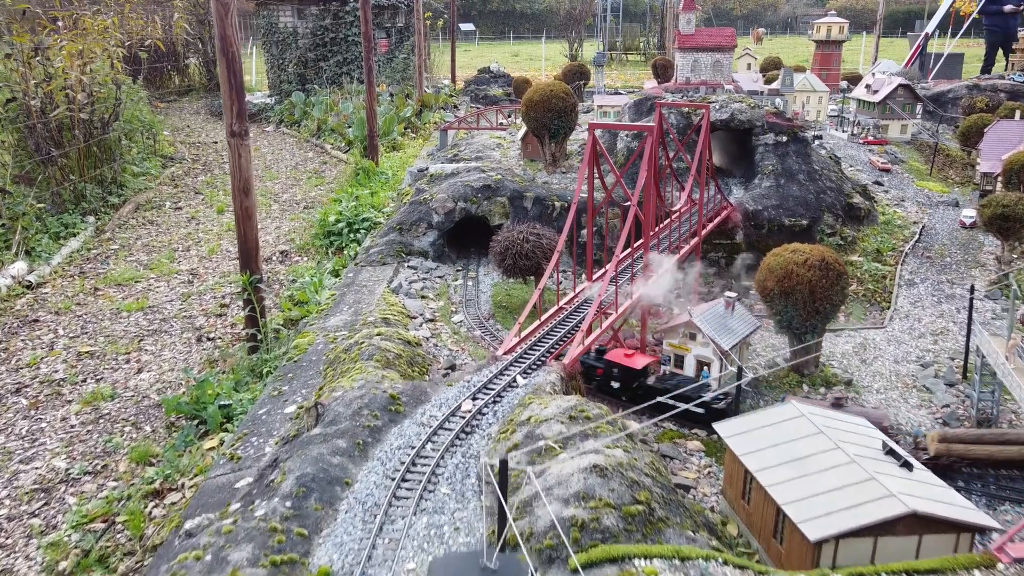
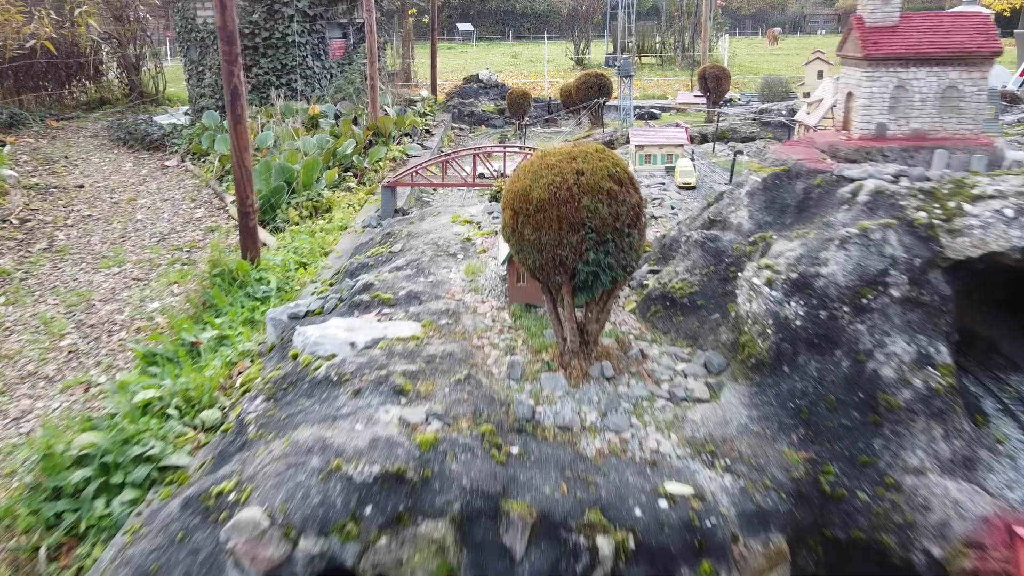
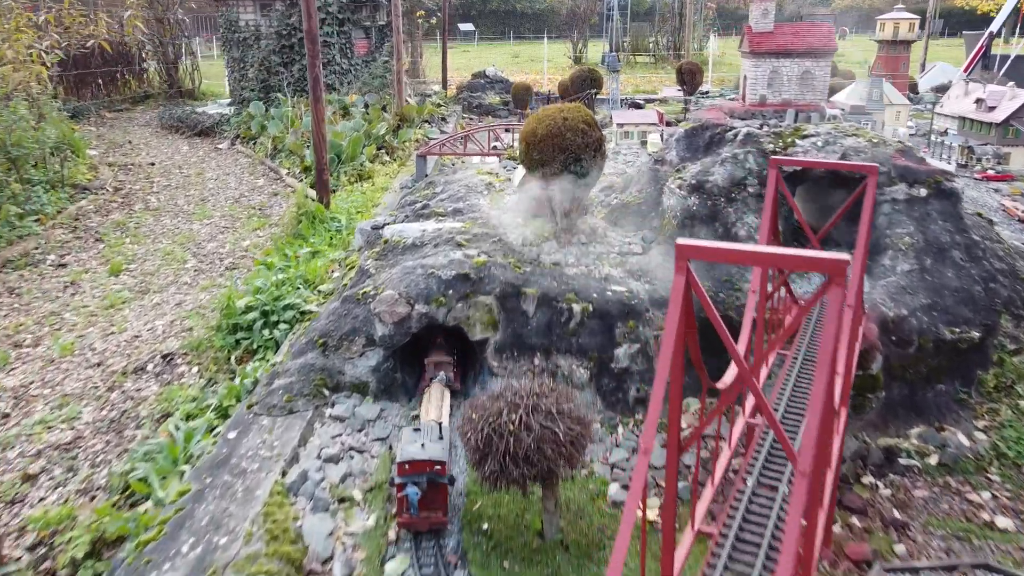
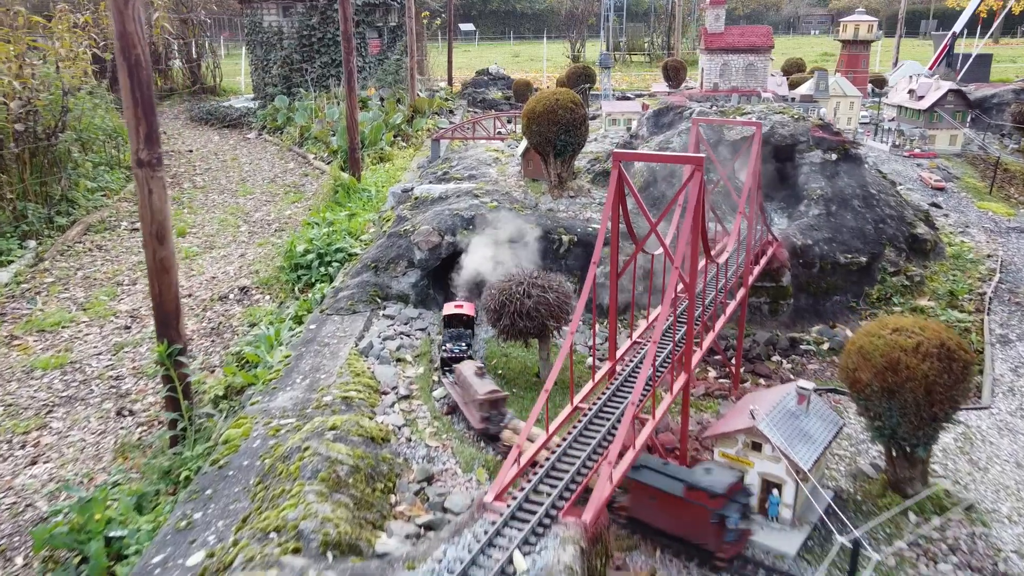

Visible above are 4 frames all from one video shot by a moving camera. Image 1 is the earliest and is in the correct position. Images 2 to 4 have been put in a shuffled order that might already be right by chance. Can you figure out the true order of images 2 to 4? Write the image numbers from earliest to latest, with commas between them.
4, 3, 2
